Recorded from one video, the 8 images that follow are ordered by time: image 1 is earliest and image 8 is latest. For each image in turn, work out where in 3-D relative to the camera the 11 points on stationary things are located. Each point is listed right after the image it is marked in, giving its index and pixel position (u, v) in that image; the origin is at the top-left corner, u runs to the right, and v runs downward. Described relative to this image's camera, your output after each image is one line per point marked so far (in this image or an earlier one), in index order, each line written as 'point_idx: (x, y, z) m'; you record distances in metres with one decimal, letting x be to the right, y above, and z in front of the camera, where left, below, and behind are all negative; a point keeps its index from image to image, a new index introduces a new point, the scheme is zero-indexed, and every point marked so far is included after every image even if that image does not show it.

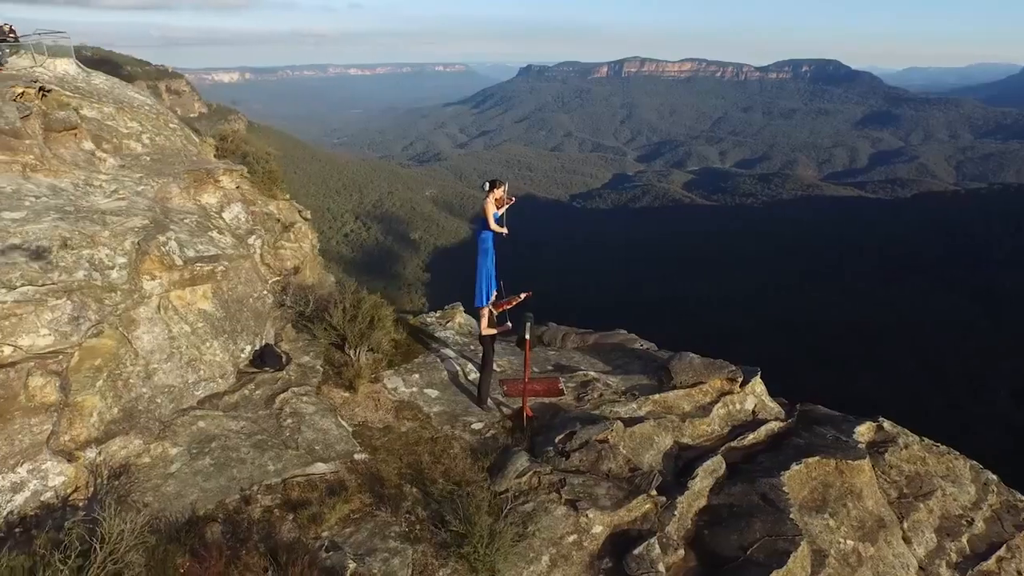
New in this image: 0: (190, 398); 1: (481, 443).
0: (-2.5, -0.8, +4.9) m
1: (-0.3, -1.3, +5.2) m
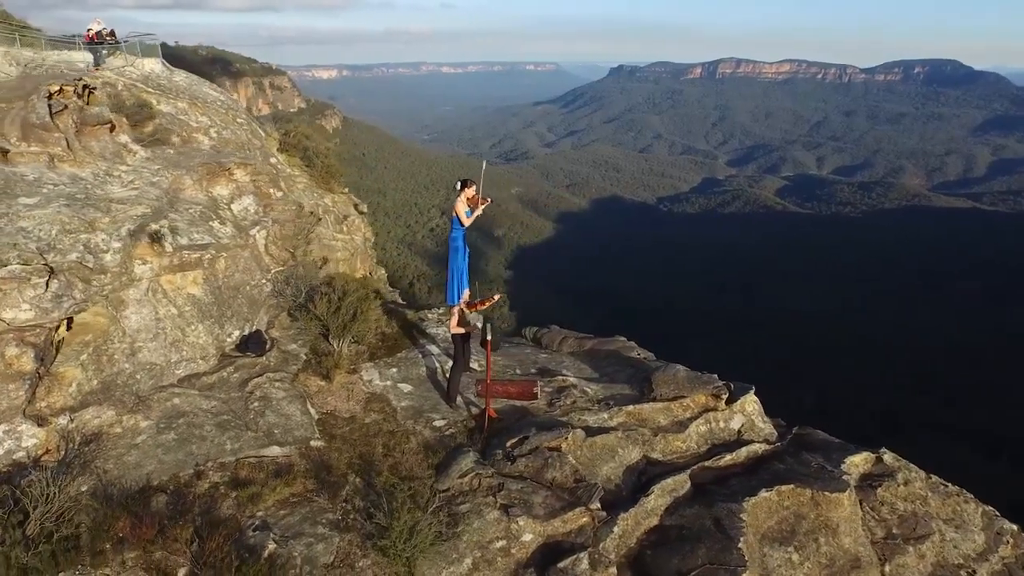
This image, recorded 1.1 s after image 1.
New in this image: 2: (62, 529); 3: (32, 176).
0: (-2.8, -0.7, +5.3) m
1: (-0.6, -1.3, +5.3) m
2: (-2.8, -1.5, +3.9) m
3: (-4.2, +1.0, +5.5) m
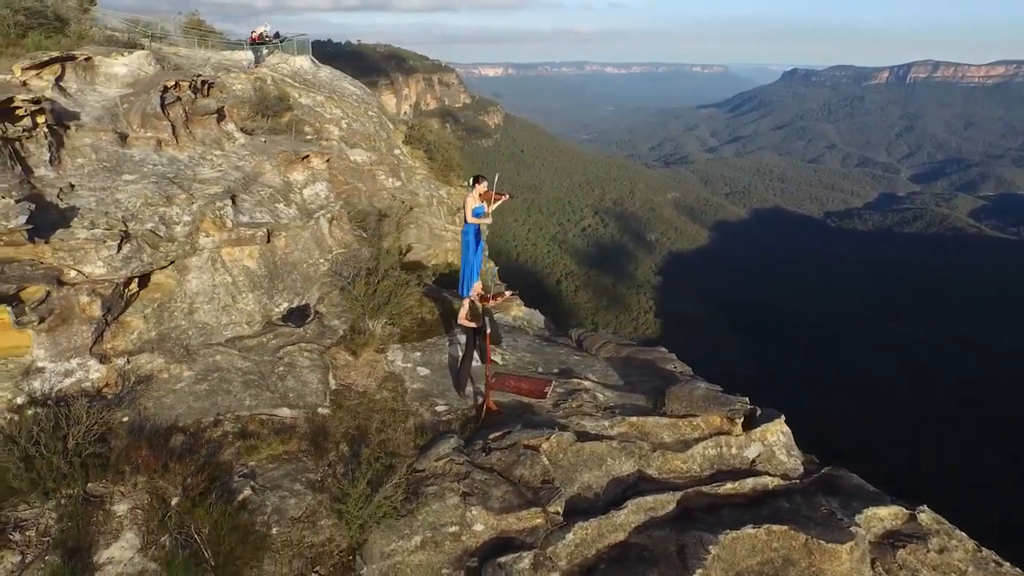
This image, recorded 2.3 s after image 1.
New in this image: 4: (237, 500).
0: (-2.8, -0.4, +6.0) m
1: (-0.7, -1.2, +5.5) m
2: (-3.2, -1.2, +4.7) m
3: (-3.9, +1.4, +6.6) m
4: (-2.0, -1.5, +4.5) m
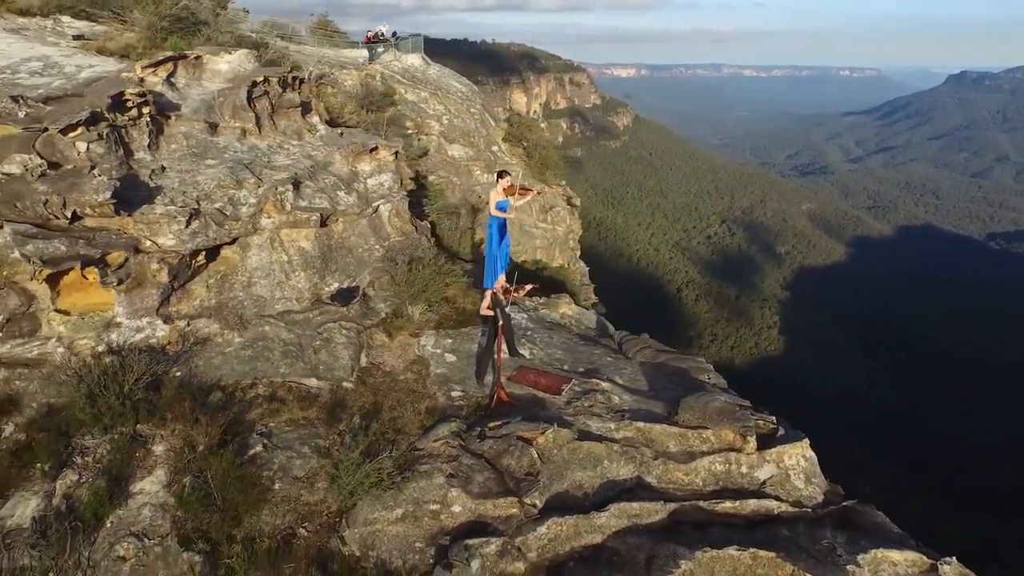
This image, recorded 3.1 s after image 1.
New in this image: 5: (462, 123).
0: (-2.5, -0.2, +6.6) m
1: (-0.6, -1.1, +5.8) m
2: (-3.2, -0.9, +5.4) m
3: (-3.4, +1.7, +7.4) m
4: (-2.1, -1.3, +5.0) m
5: (-1.2, +4.2, +16.2) m
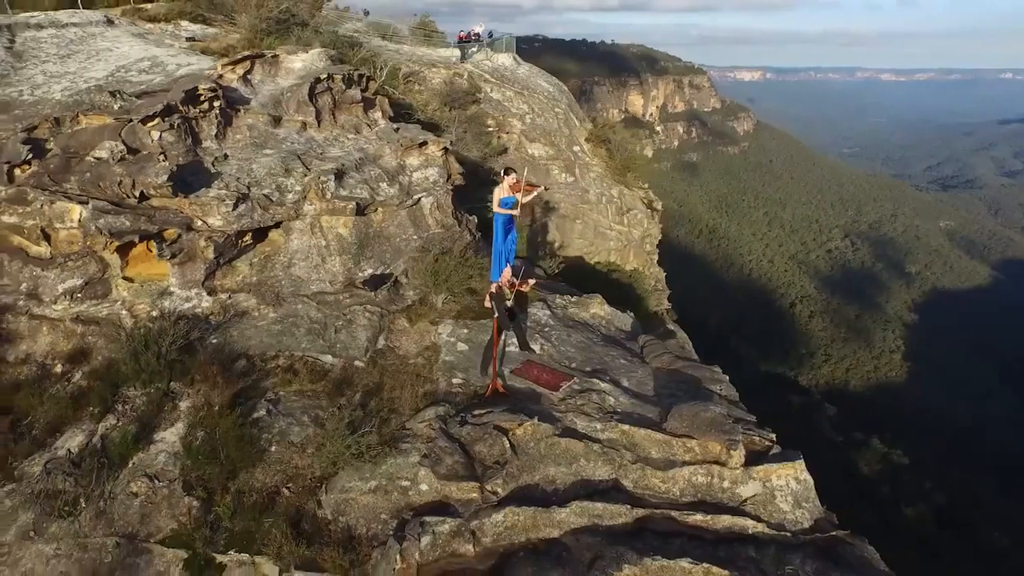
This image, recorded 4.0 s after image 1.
0: (-2.3, 0.0, +7.2) m
1: (-0.7, -1.0, +6.0) m
2: (-3.2, -0.7, +6.1) m
3: (-2.9, +1.9, +8.1) m
4: (-2.3, -1.1, +5.5) m
5: (+0.9, +4.3, +16.4) m
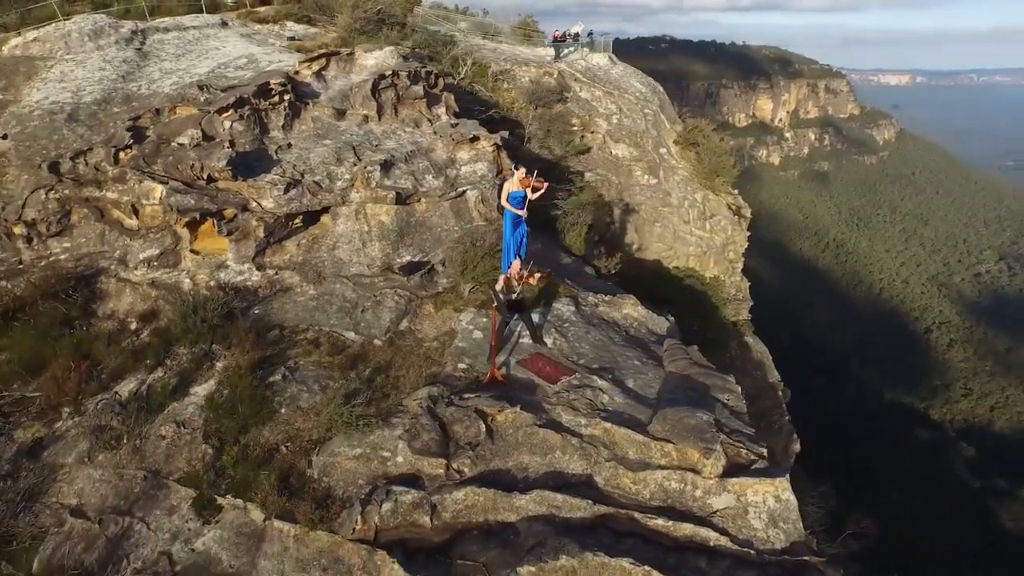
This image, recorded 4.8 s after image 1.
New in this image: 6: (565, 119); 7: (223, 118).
0: (-2.0, +0.2, +7.7) m
1: (-0.7, -0.9, +6.3) m
2: (-3.2, -0.4, +6.8) m
3: (-2.3, +2.2, +8.7) m
4: (-2.3, -0.9, +6.1) m
5: (+3.1, +4.2, +16.2) m
6: (+1.3, +4.2, +15.8) m
7: (-3.6, +2.1, +7.8) m
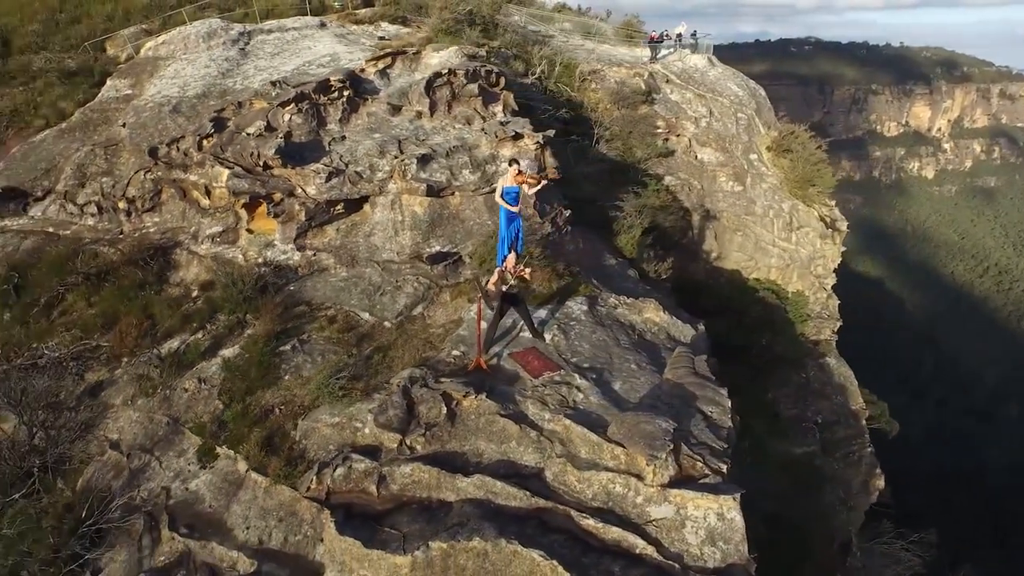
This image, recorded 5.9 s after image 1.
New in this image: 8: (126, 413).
0: (-1.8, +0.4, +8.3) m
1: (-0.8, -0.8, +6.6) m
2: (-3.1, -0.1, +7.6) m
3: (-1.7, +2.4, +9.3) m
4: (-2.5, -0.7, +6.7) m
5: (+5.1, +4.0, +15.5) m
6: (+3.4, +4.1, +15.5) m
7: (-3.1, +2.4, +8.6) m
8: (-4.1, -1.3, +6.8) m
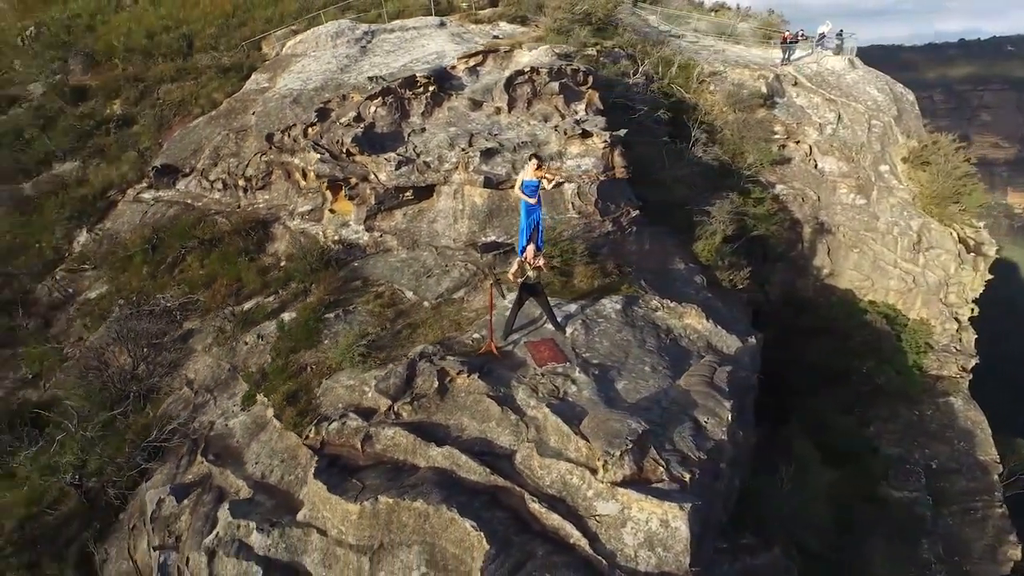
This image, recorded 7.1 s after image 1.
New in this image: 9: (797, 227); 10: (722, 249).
0: (-1.1, +0.7, +8.8) m
1: (-0.6, -0.6, +6.9) m
2: (-2.5, +0.3, +8.5) m
3: (-0.6, +2.6, +9.7) m
4: (-2.2, -0.3, +7.5) m
5: (+7.6, +3.5, +14.2) m
6: (+5.9, +3.8, +14.6) m
7: (-2.1, +2.8, +9.5) m
8: (-3.9, -0.9, +7.9) m
9: (+6.2, +1.3, +13.7) m
10: (+3.6, +0.7, +10.8) m
